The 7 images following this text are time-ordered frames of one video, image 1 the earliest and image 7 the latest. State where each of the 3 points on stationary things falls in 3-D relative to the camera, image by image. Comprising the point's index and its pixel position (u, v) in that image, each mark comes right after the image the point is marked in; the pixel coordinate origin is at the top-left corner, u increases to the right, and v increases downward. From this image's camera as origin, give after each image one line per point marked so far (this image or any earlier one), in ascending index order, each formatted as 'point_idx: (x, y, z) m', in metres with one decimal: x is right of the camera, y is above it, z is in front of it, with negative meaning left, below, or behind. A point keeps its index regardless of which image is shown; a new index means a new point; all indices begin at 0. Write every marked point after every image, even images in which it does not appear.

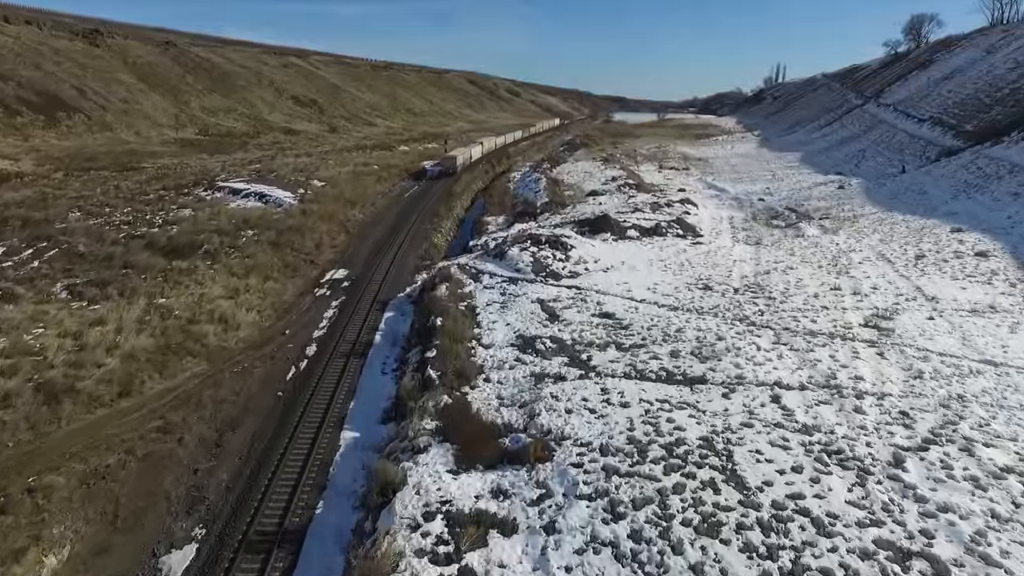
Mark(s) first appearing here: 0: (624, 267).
0: (+3.1, +0.5, +18.2) m
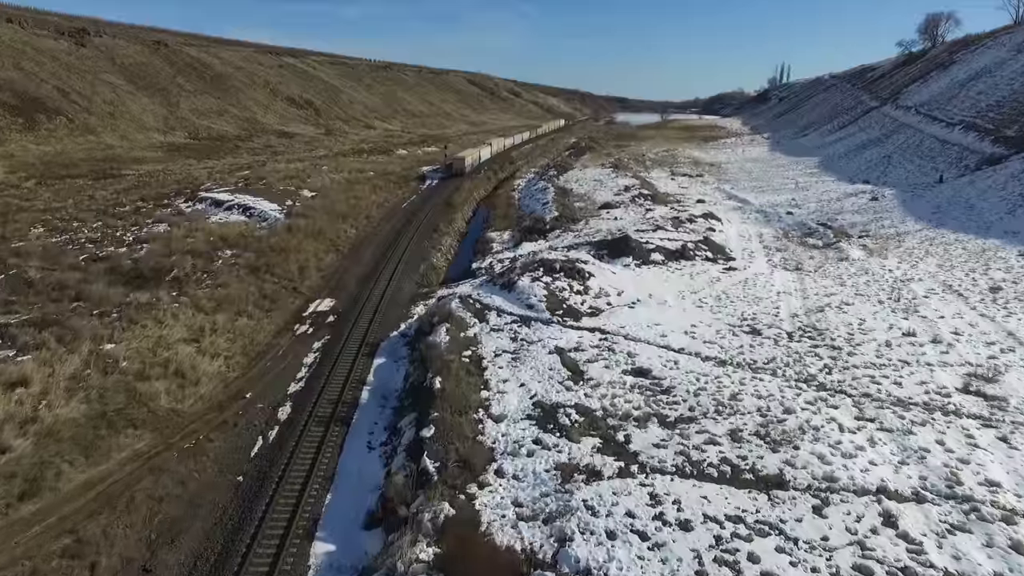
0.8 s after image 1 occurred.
0: (+3.3, -0.4, +15.8) m
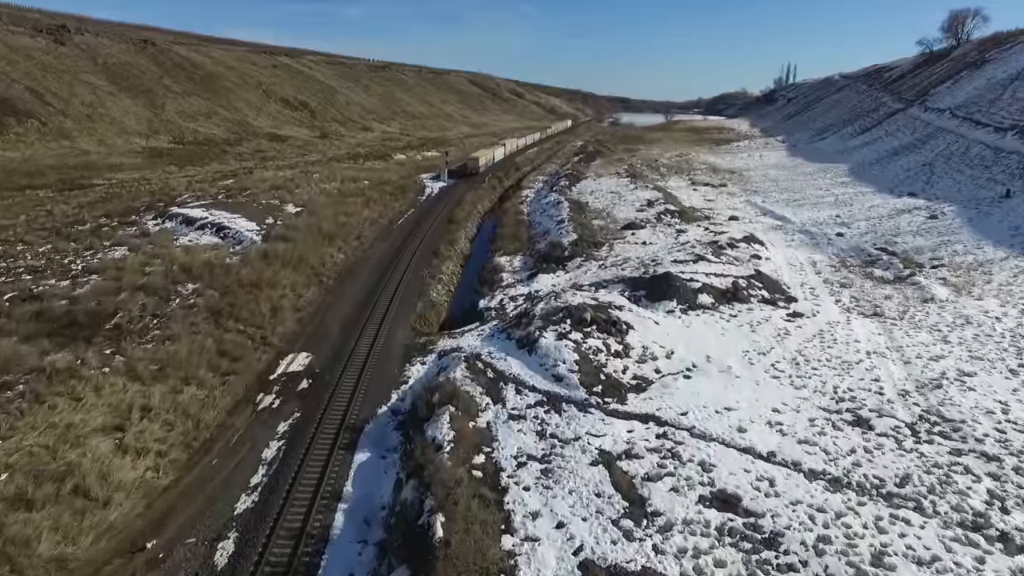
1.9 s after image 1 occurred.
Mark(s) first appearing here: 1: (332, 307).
0: (+3.7, -1.6, +12.3) m
1: (-5.0, -0.5, +18.4) m
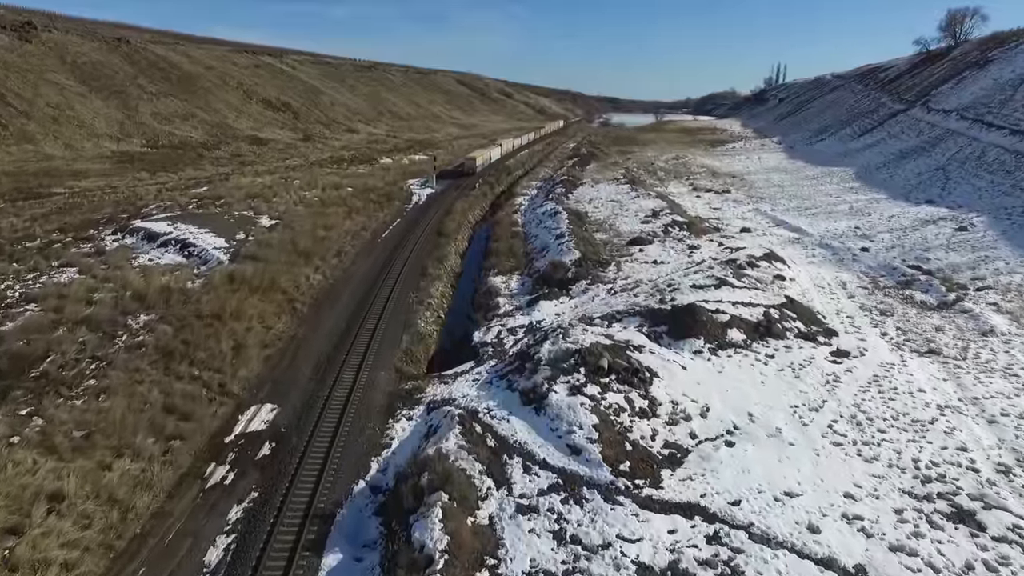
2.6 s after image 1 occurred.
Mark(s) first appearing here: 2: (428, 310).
0: (+3.8, -2.3, +10.2) m
1: (-5.0, -1.3, +16.1) m
2: (-2.4, -0.6, +18.7) m
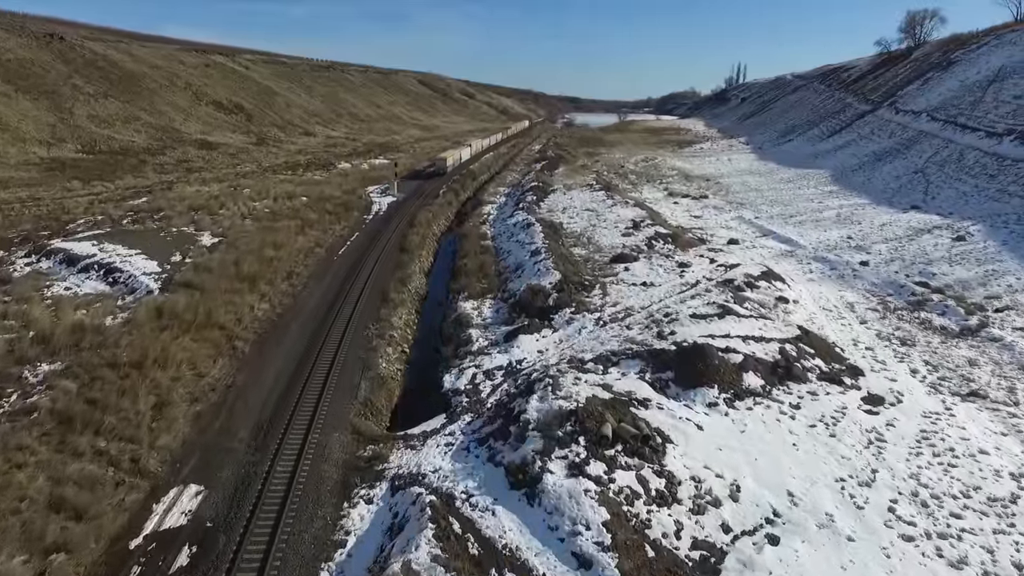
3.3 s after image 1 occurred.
0: (+3.7, -3.0, +8.1) m
1: (-5.5, -2.1, +13.6) m
2: (-3.0, -1.4, +16.4) m
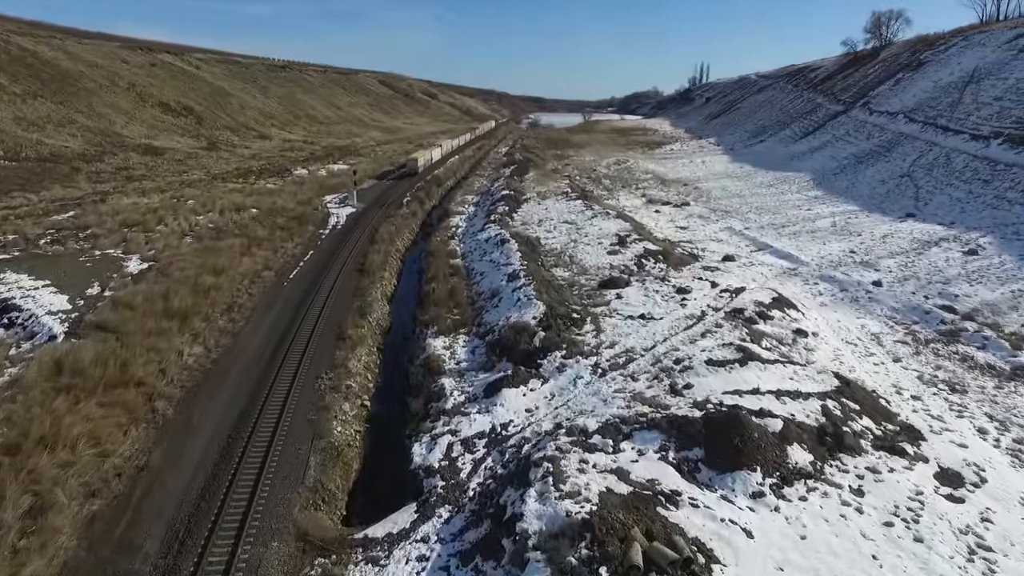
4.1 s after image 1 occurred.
0: (+3.7, -3.7, +5.8) m
1: (-5.7, -3.0, +10.8) m
2: (-3.4, -2.3, +13.7) m
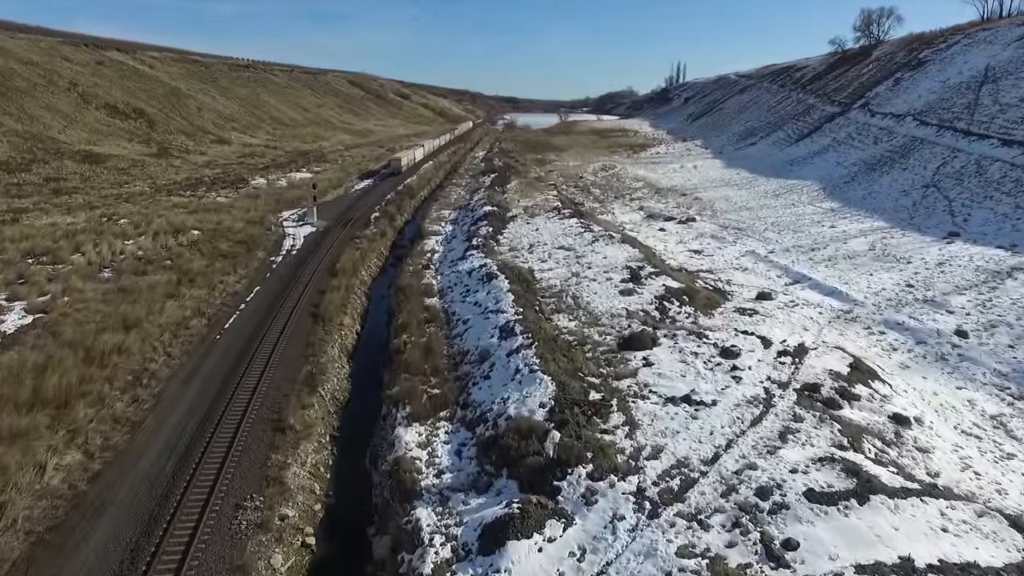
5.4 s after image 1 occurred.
0: (+4.1, -5.0, +1.7) m
1: (-5.5, -4.4, +6.4) m
2: (-3.3, -3.7, +9.4) m
